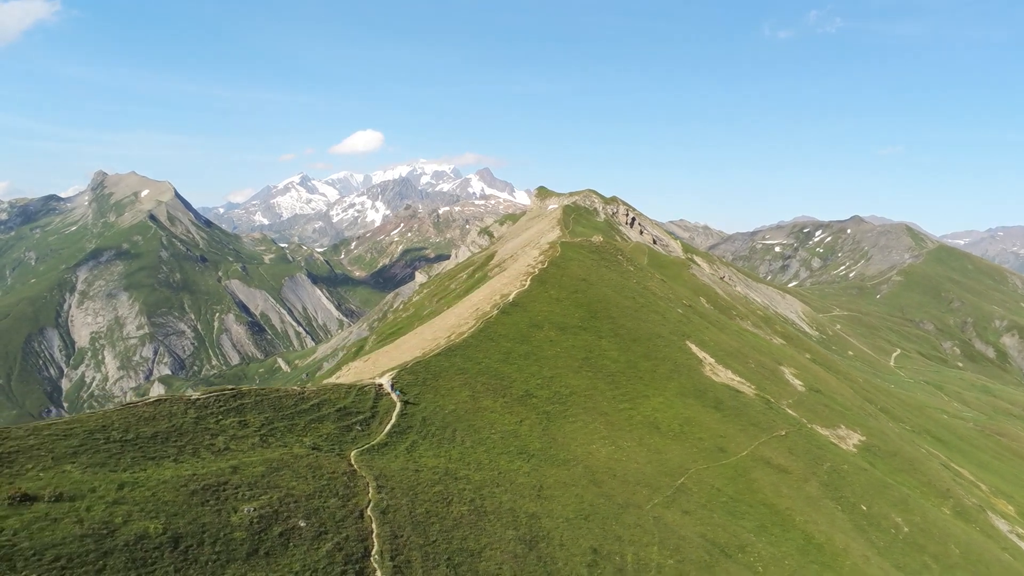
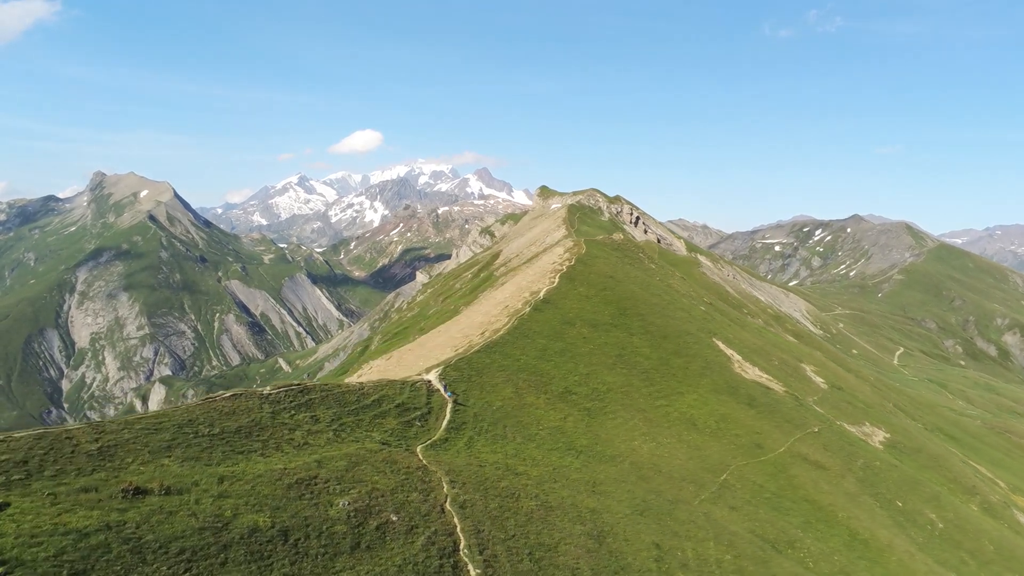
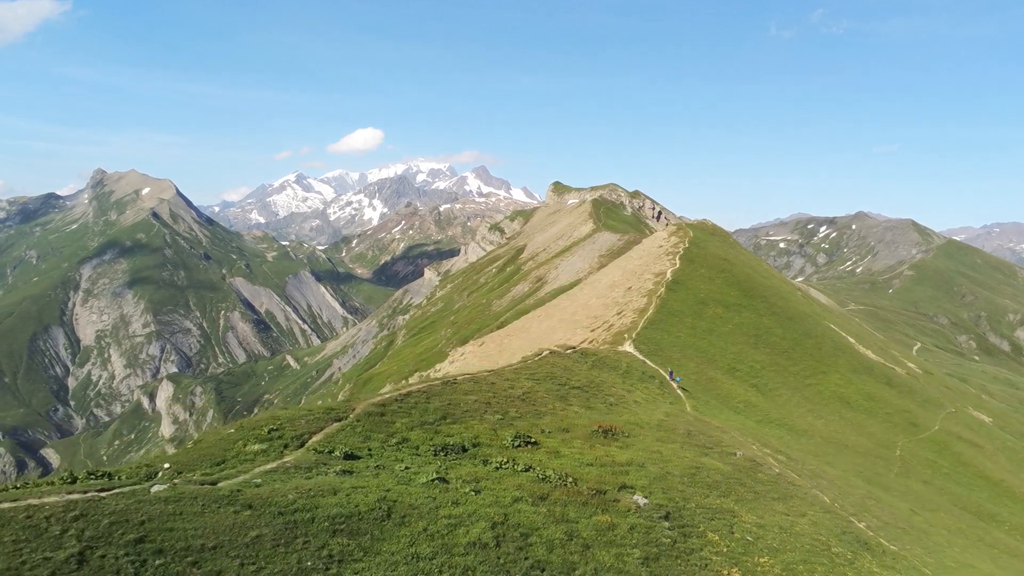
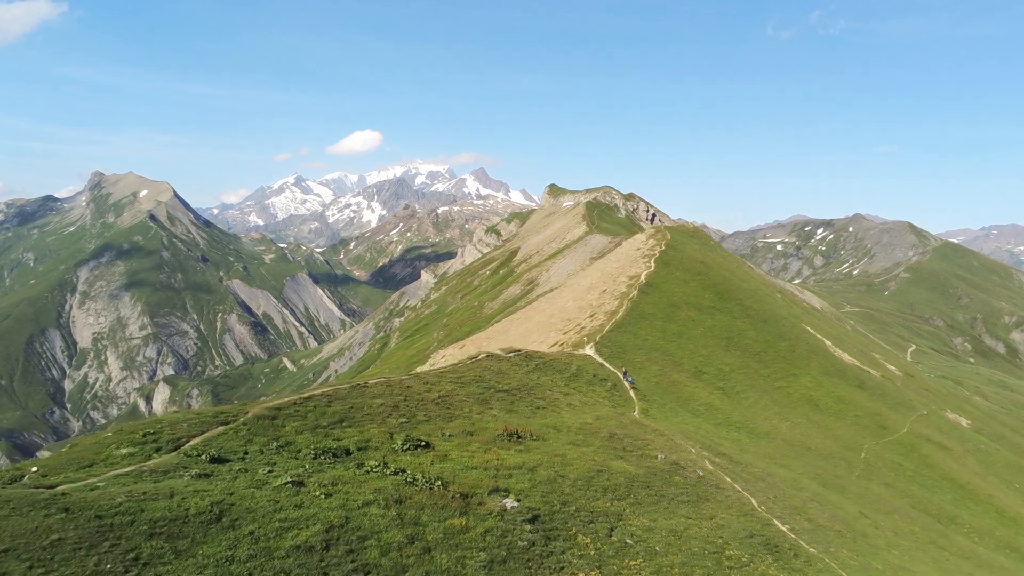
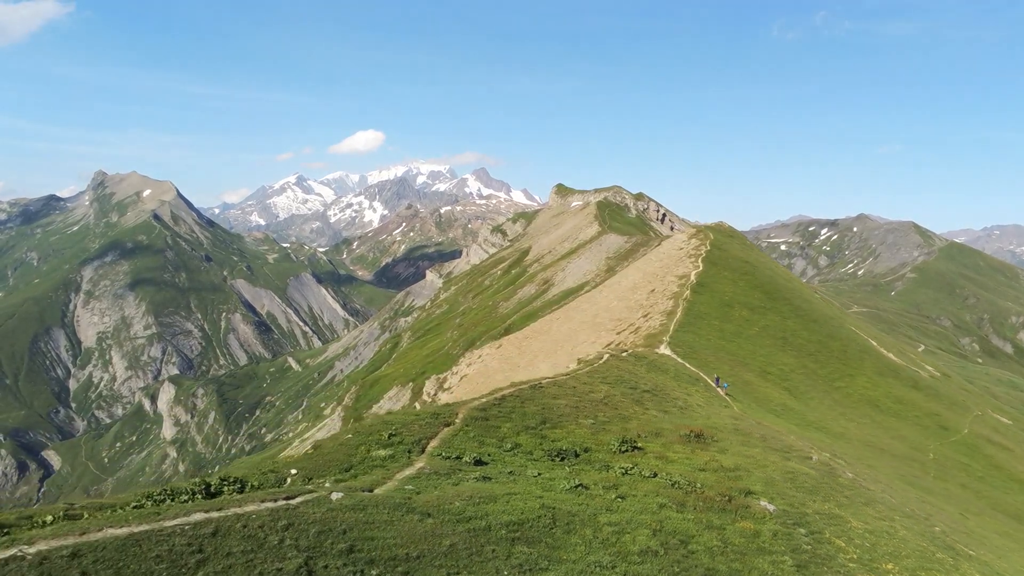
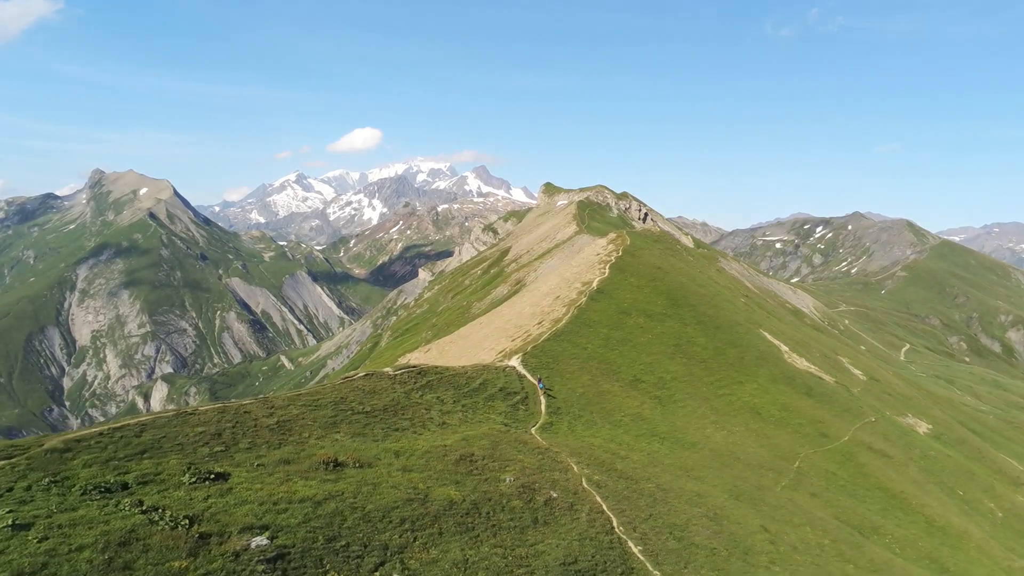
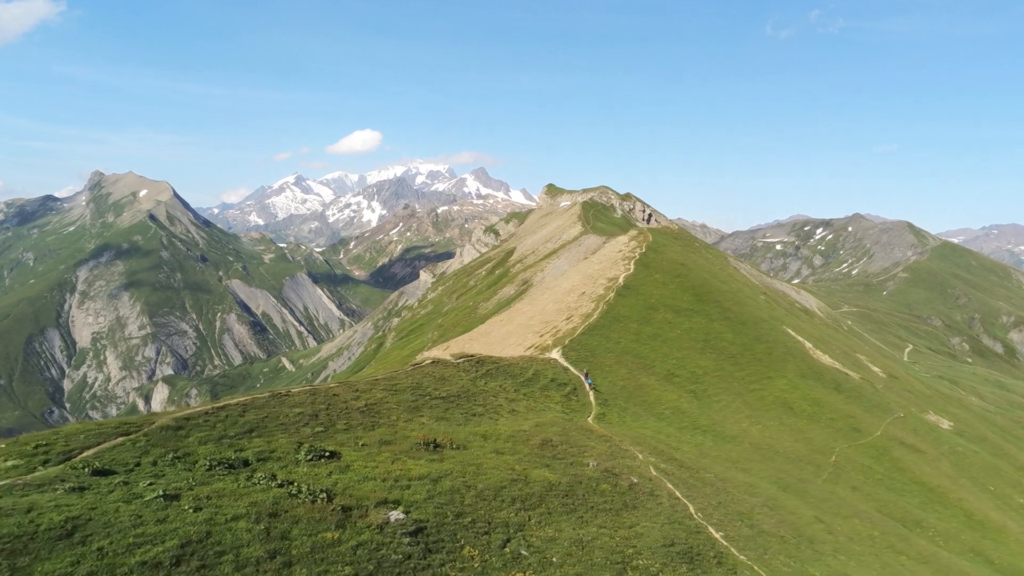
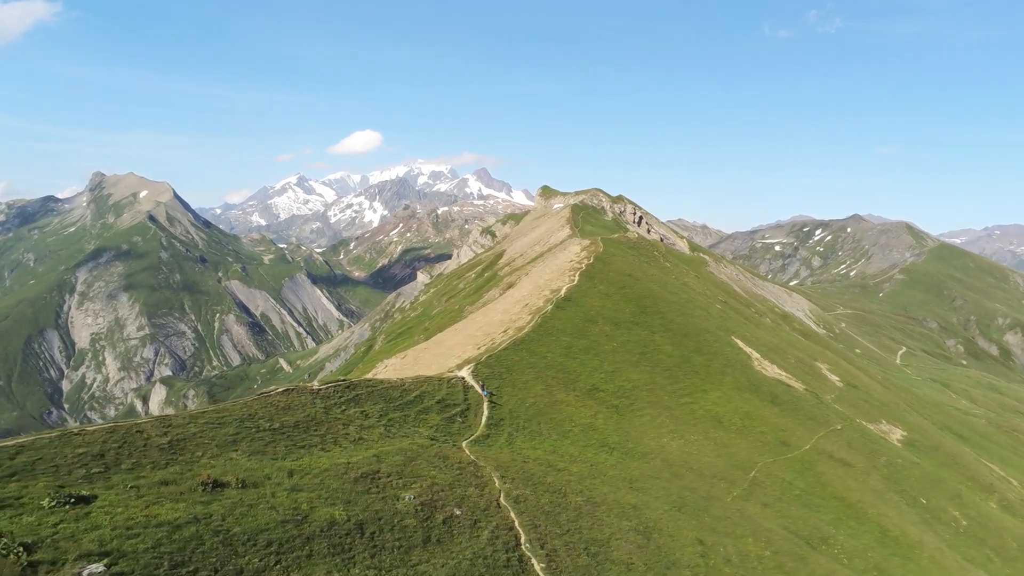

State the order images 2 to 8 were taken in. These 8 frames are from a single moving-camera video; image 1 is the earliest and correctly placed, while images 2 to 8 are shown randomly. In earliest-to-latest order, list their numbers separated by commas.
2, 8, 6, 7, 4, 3, 5
